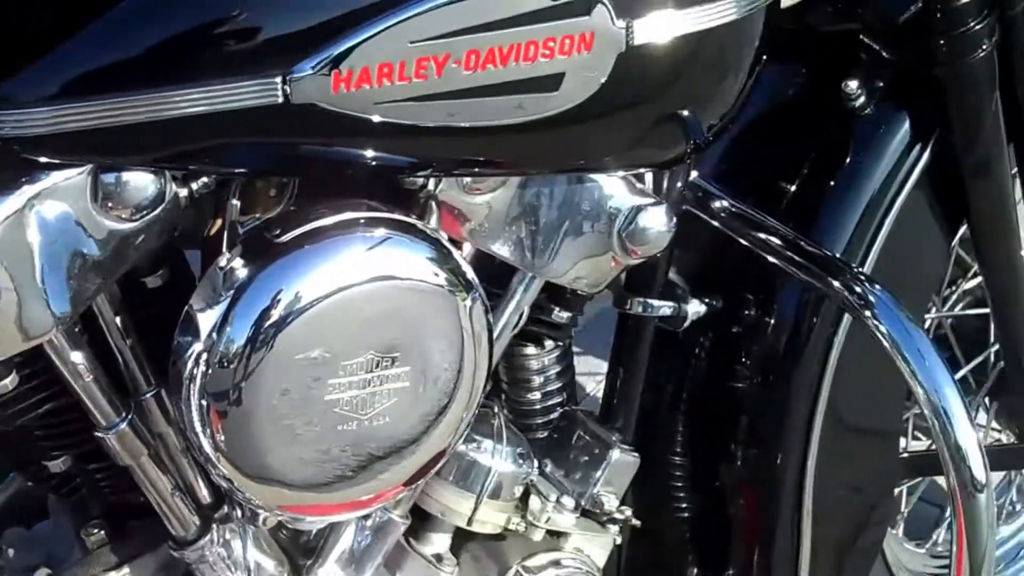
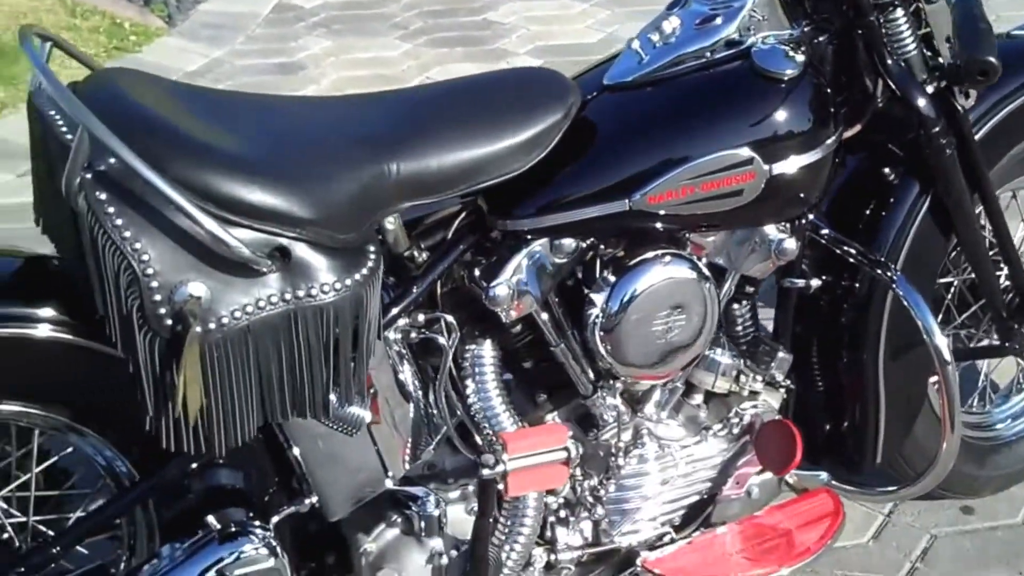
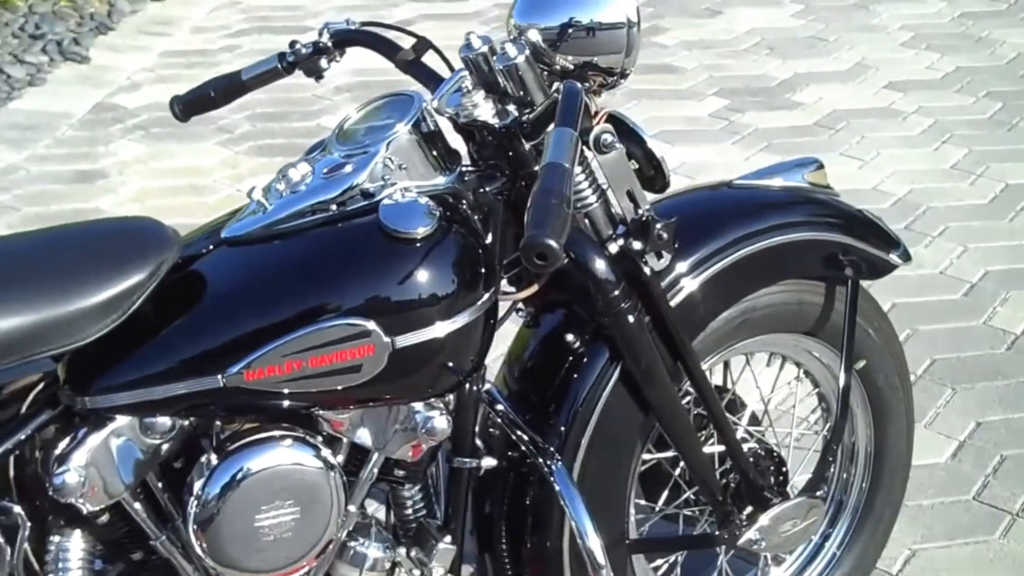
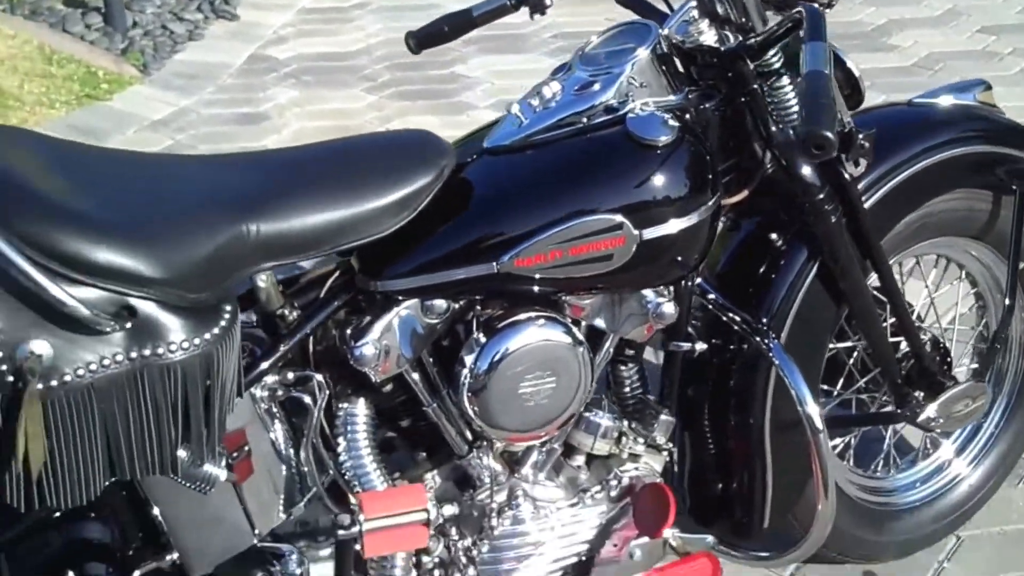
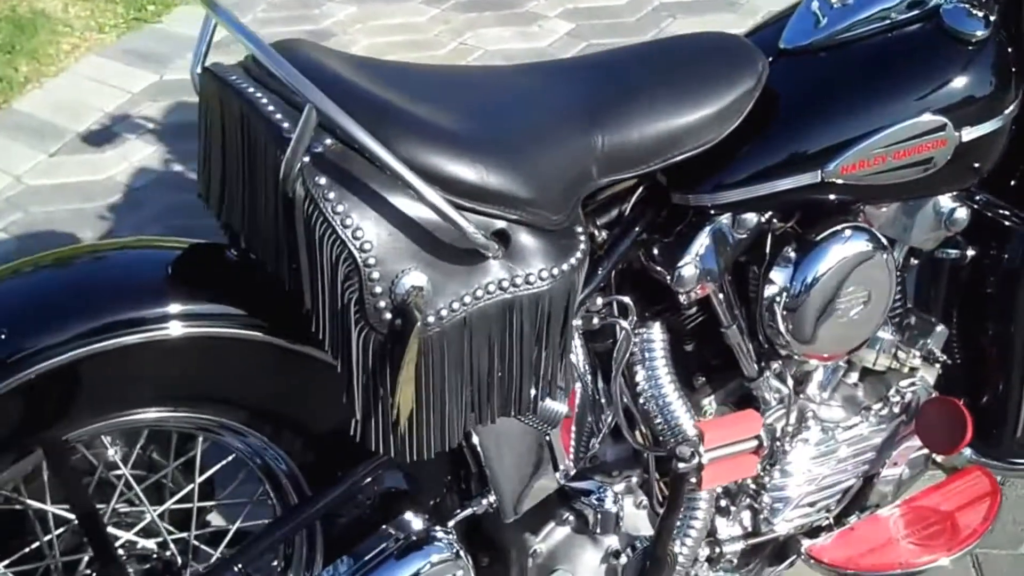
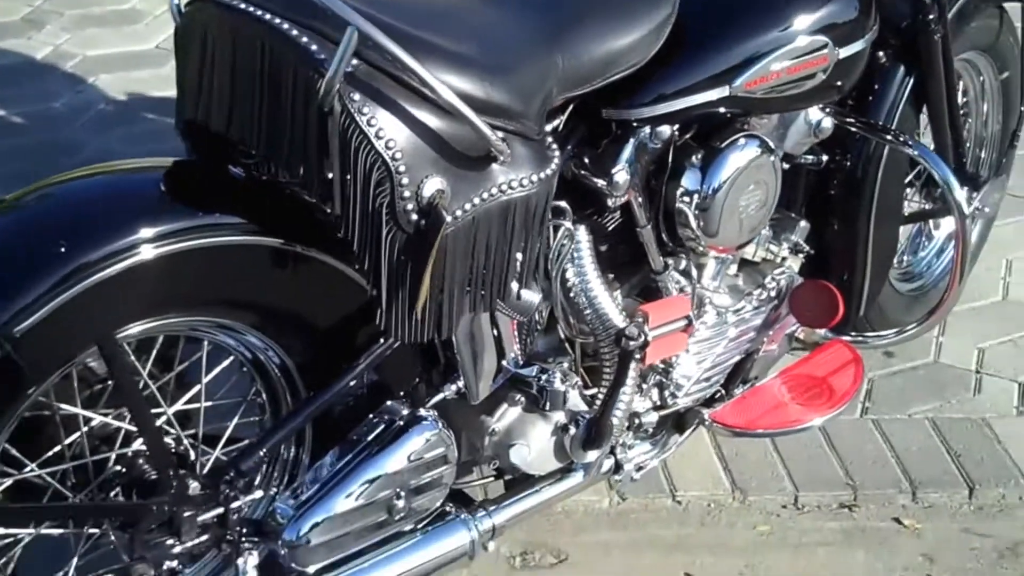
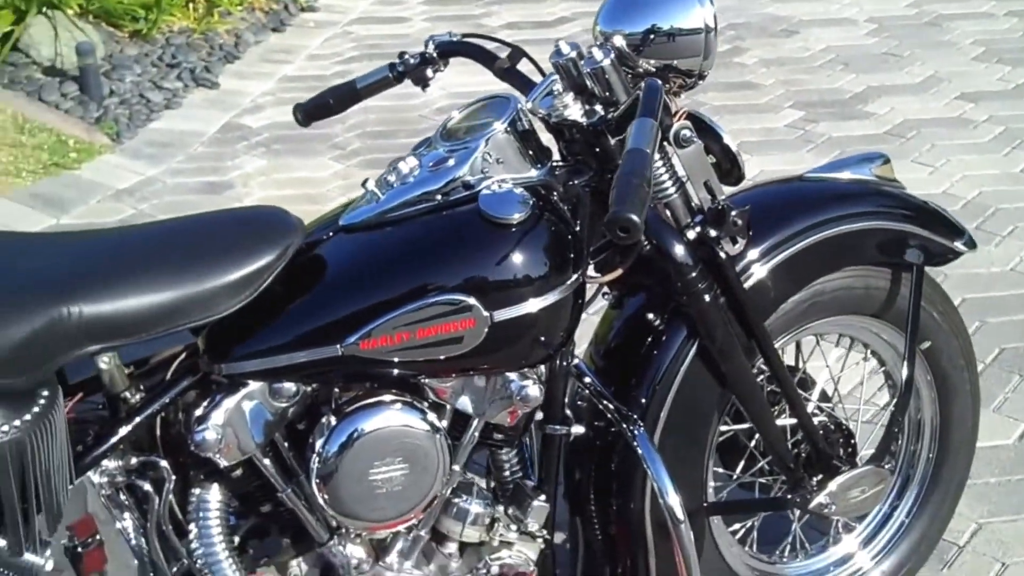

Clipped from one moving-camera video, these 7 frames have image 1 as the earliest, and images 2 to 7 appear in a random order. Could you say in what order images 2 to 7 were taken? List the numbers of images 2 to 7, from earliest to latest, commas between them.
3, 7, 4, 2, 5, 6
